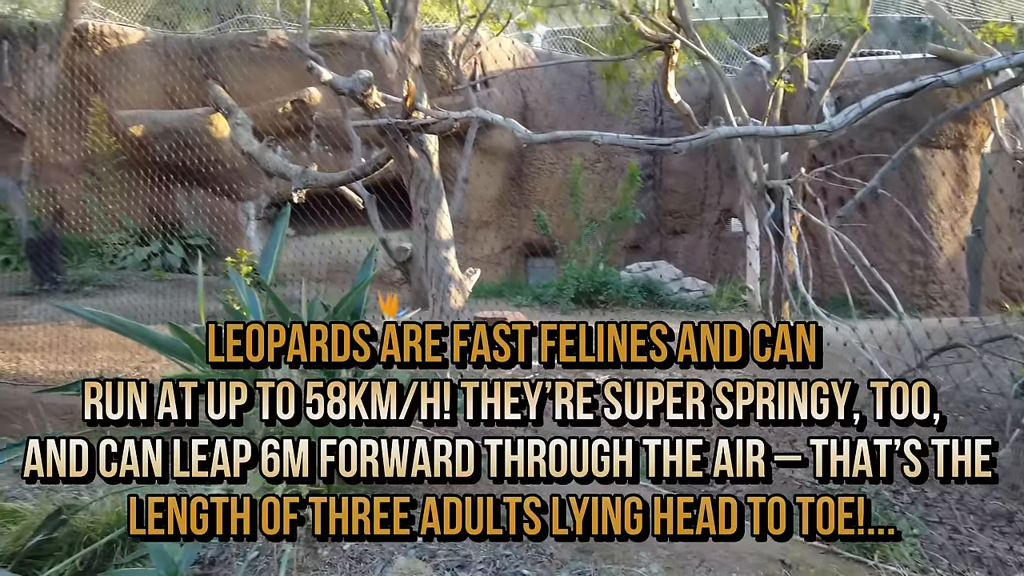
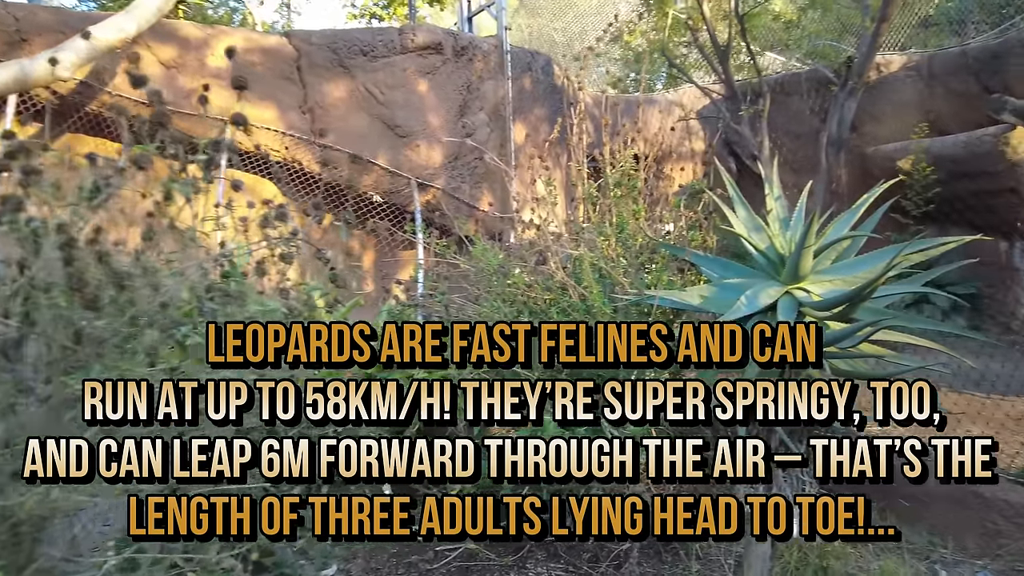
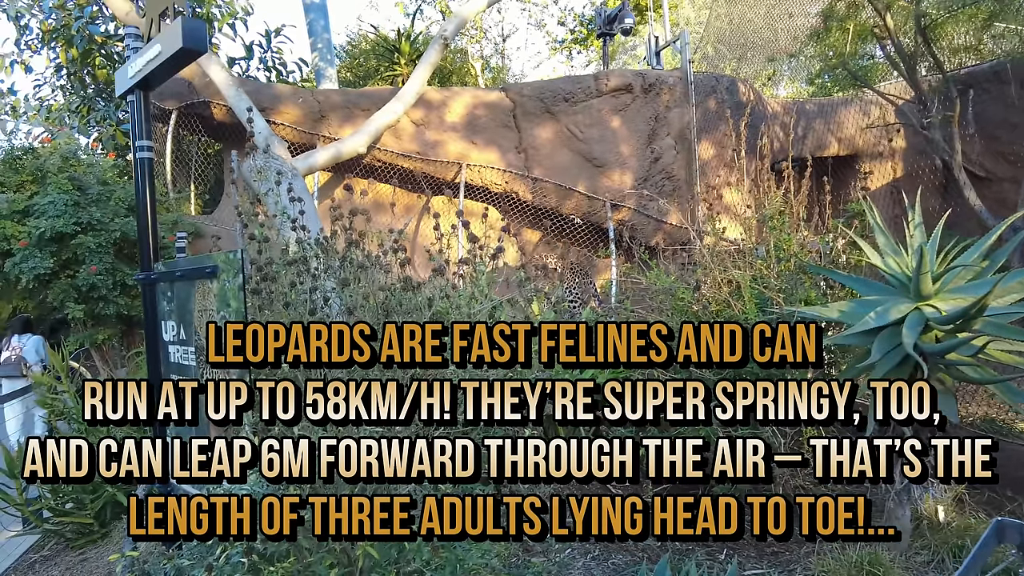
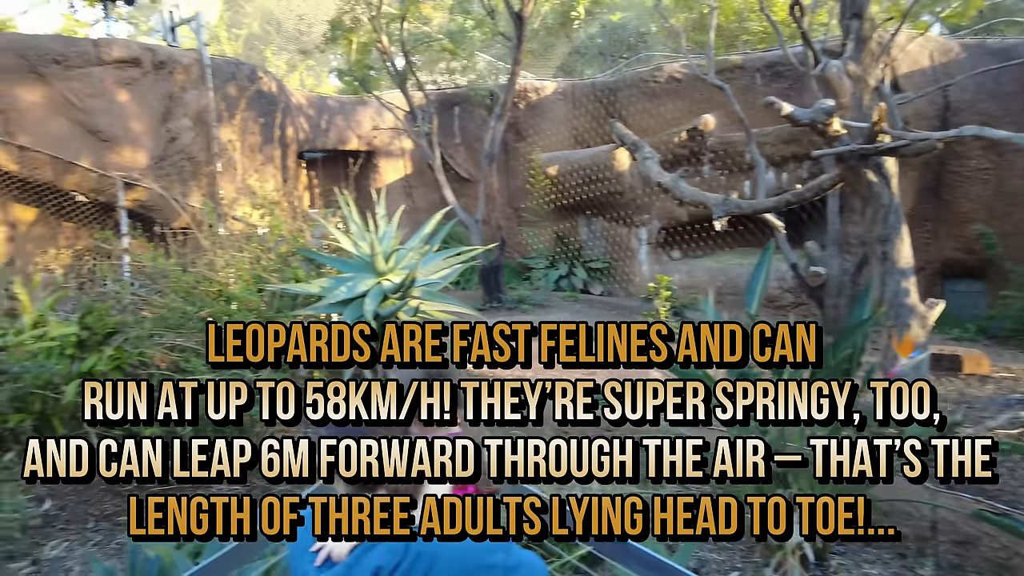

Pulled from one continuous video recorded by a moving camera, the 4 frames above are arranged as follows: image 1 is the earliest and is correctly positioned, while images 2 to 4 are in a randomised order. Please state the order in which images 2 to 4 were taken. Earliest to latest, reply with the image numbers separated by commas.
4, 3, 2
